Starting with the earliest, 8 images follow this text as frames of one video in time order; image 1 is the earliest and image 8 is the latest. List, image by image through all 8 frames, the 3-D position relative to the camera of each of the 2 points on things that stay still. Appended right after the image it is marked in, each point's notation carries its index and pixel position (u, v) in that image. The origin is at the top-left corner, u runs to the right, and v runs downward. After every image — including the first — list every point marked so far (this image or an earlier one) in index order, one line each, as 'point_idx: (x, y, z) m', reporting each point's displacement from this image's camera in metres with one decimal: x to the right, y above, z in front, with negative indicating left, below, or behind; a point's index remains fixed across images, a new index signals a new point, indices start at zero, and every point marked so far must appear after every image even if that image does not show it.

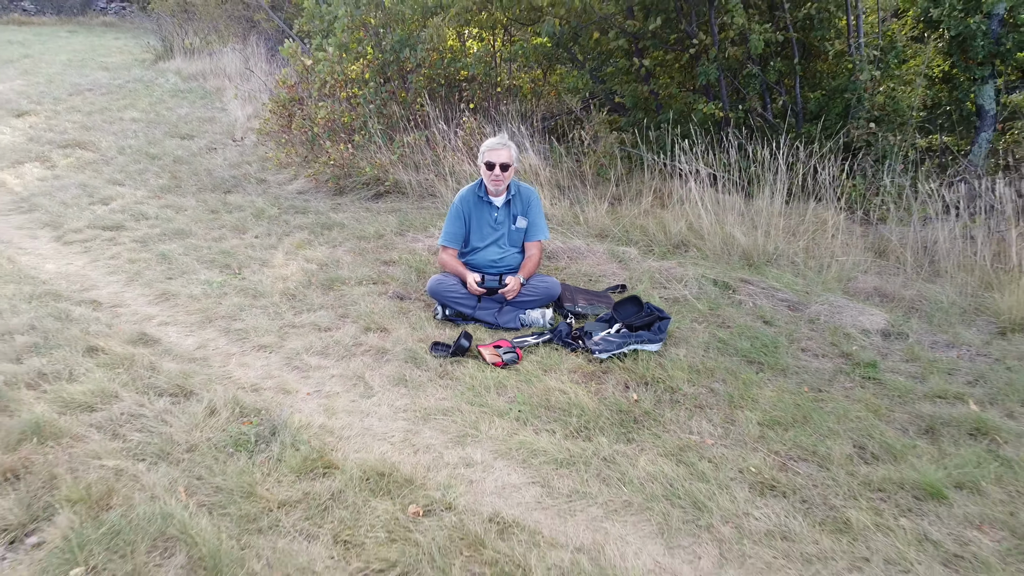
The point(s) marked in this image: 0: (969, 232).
0: (+1.8, +0.2, +3.2) m
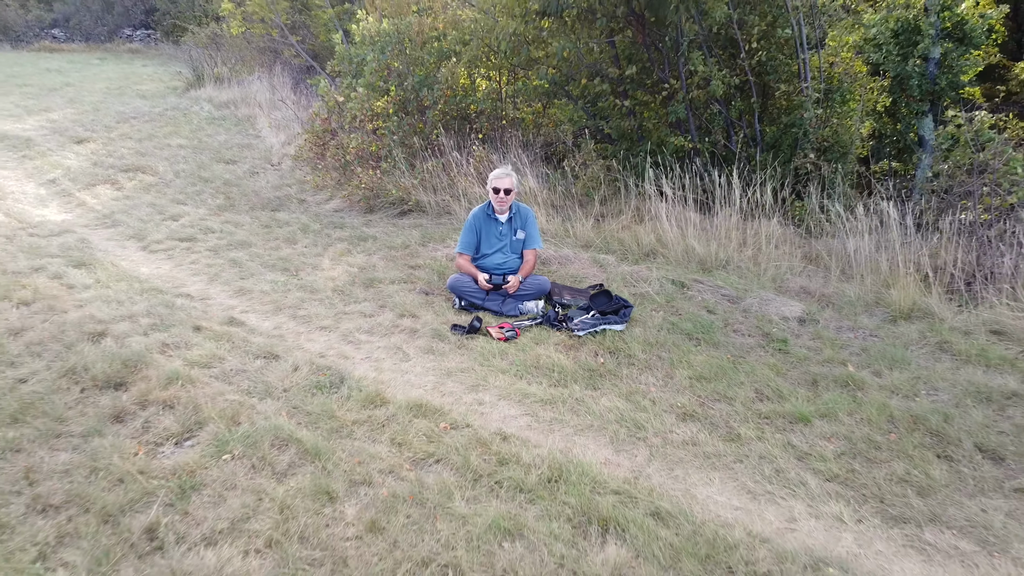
0: (+1.8, +0.2, +3.9) m
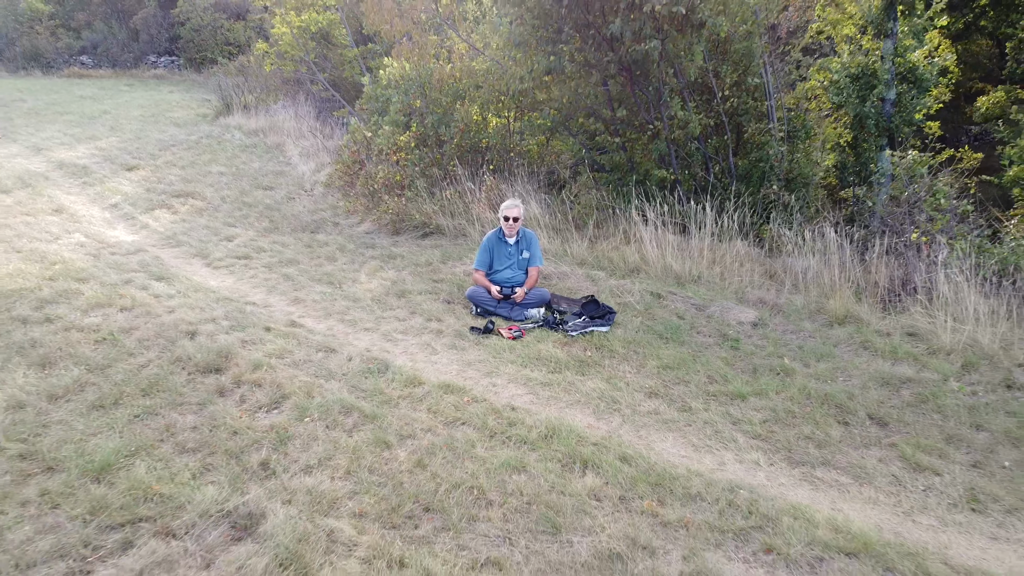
0: (+1.8, +0.2, +4.7) m
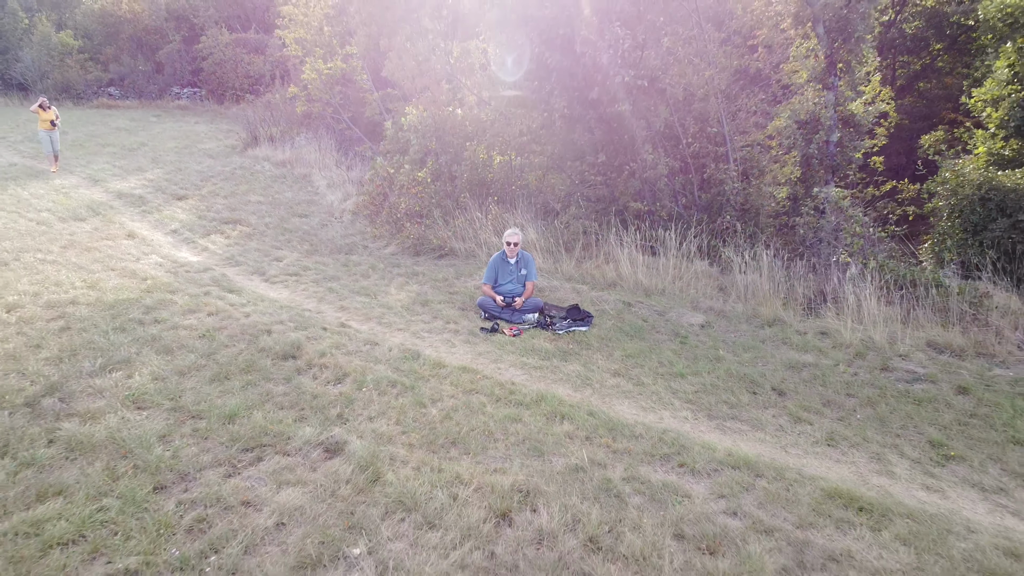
0: (+1.8, +0.1, +5.9) m
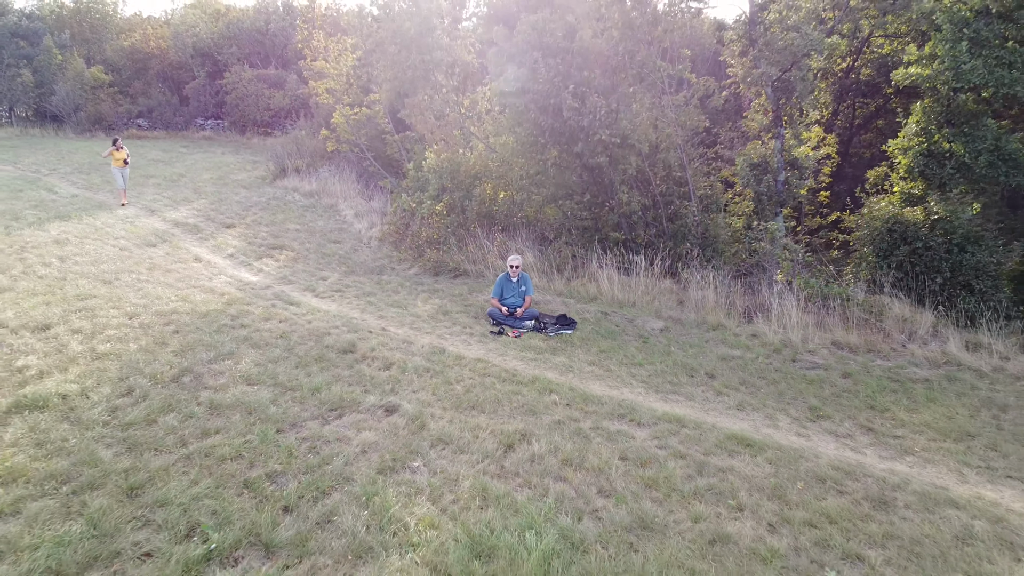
0: (+1.9, 0.0, +7.4) m
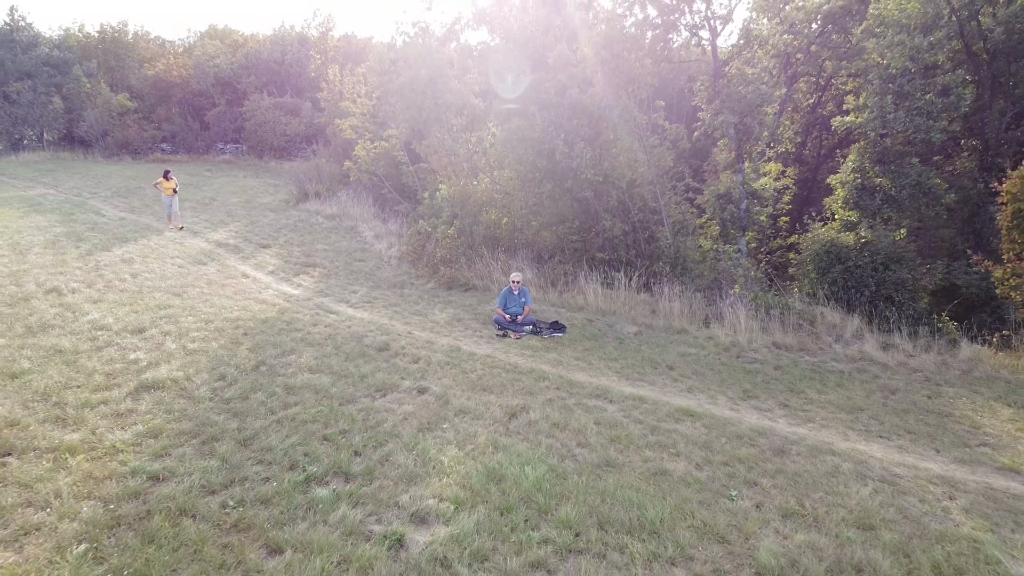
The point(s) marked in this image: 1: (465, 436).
0: (+1.9, -0.2, +9.0) m
1: (-0.3, -1.0, +5.6) m
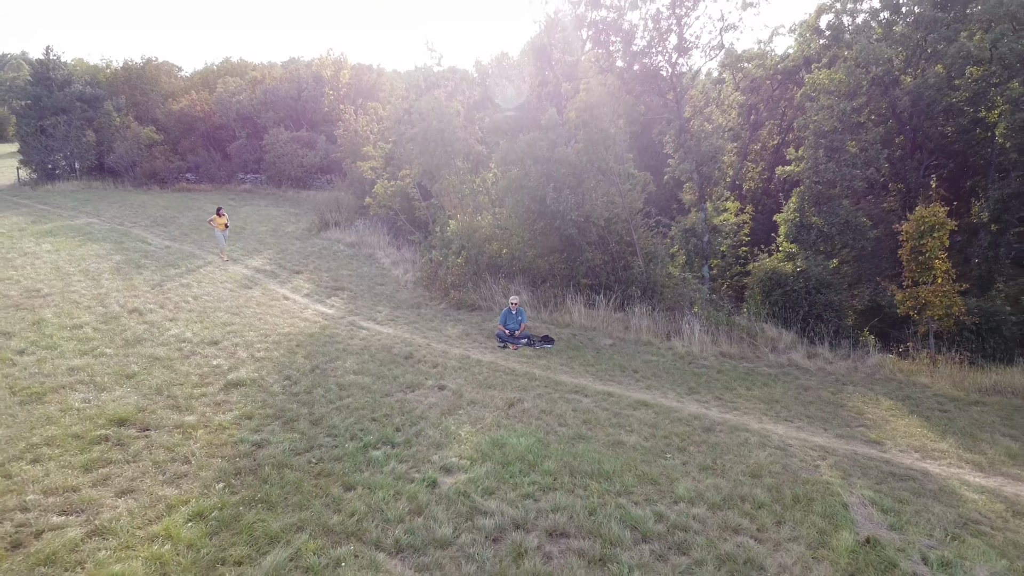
0: (+1.9, -0.5, +11.0) m
1: (-0.3, -1.2, +7.6) m
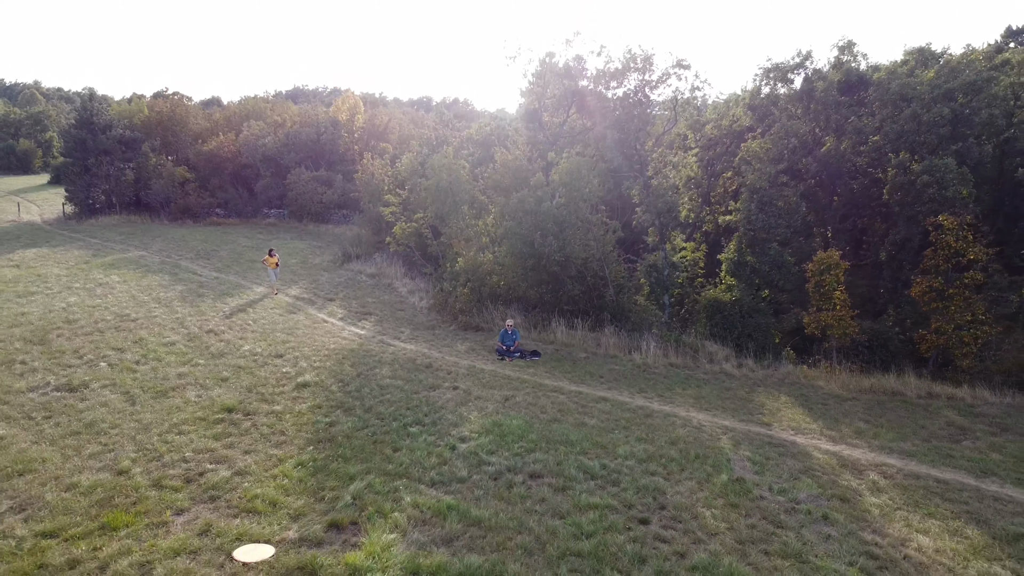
0: (+1.8, -0.9, +13.9) m
1: (-0.4, -1.6, +10.5) m
